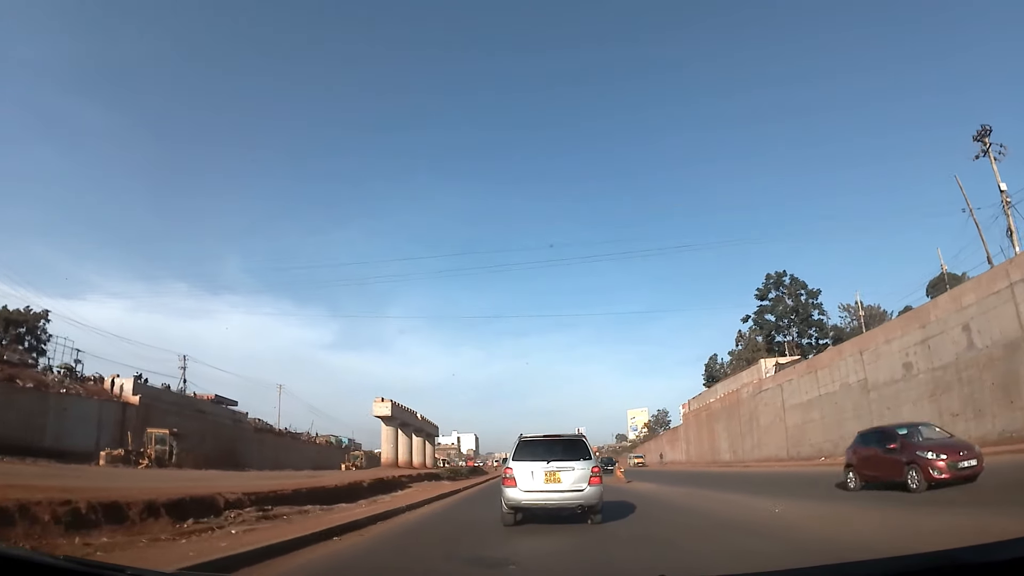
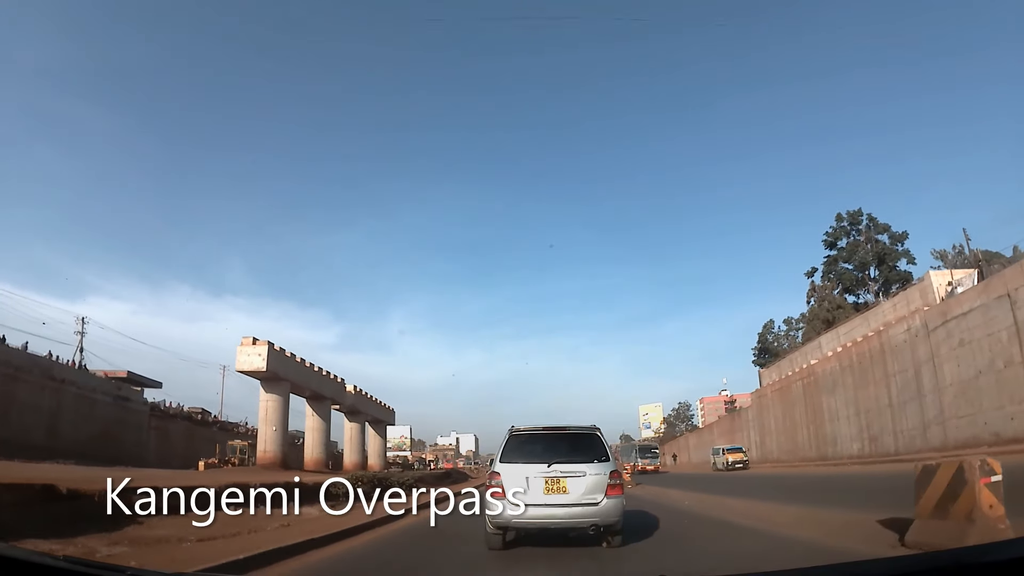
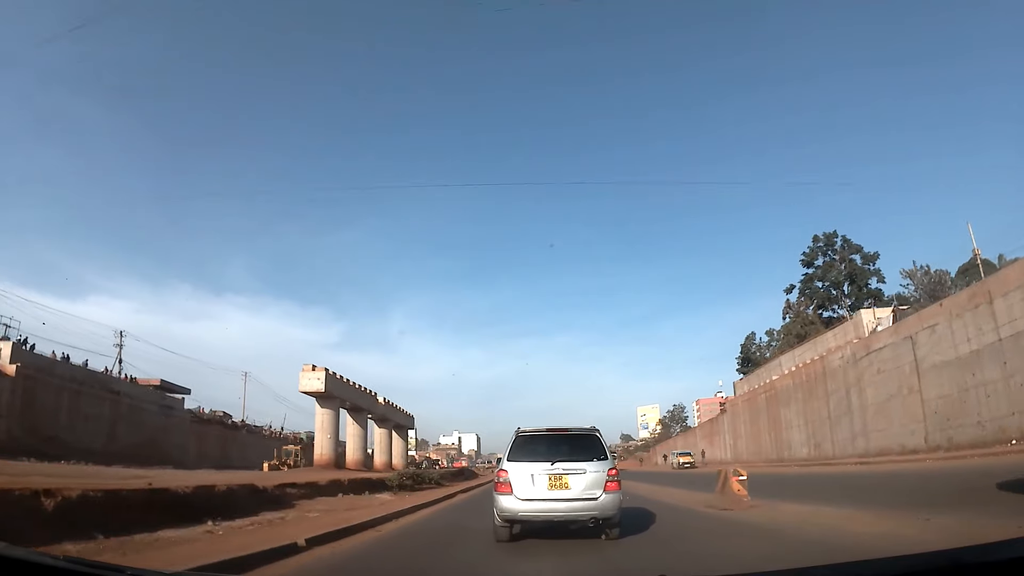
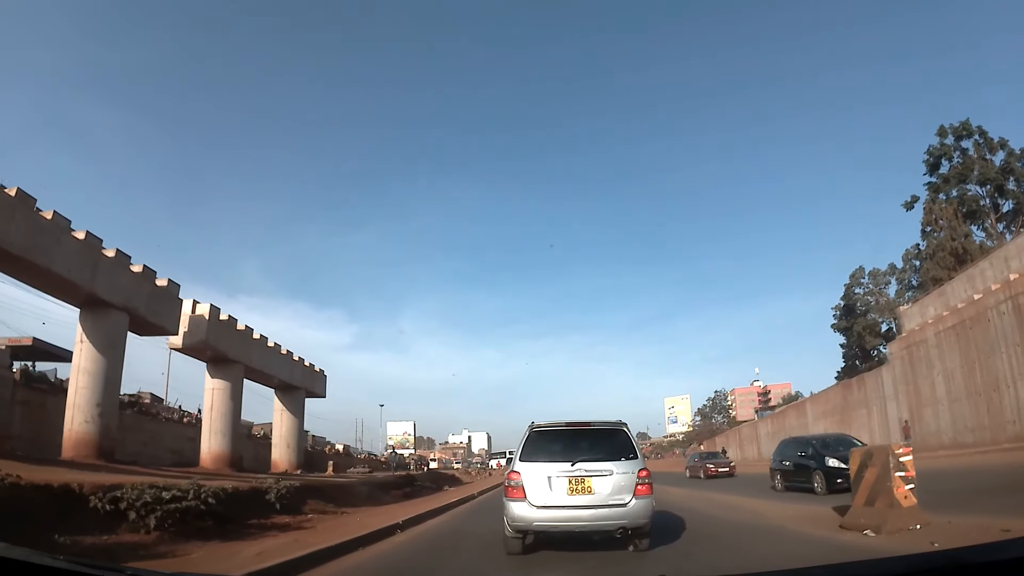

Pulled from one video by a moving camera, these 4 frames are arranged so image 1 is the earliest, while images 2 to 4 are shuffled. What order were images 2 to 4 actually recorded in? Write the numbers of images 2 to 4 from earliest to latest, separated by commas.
3, 2, 4
